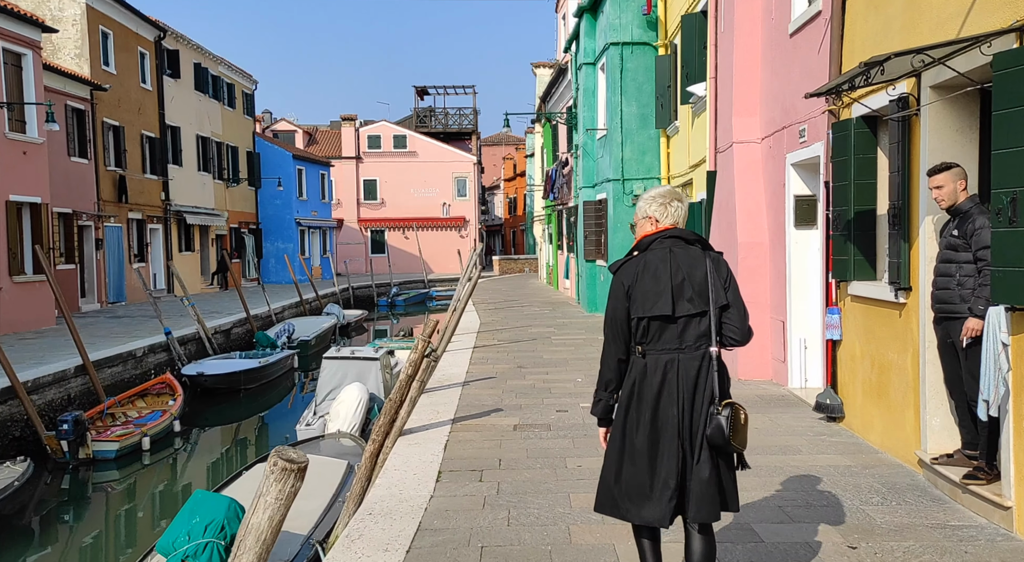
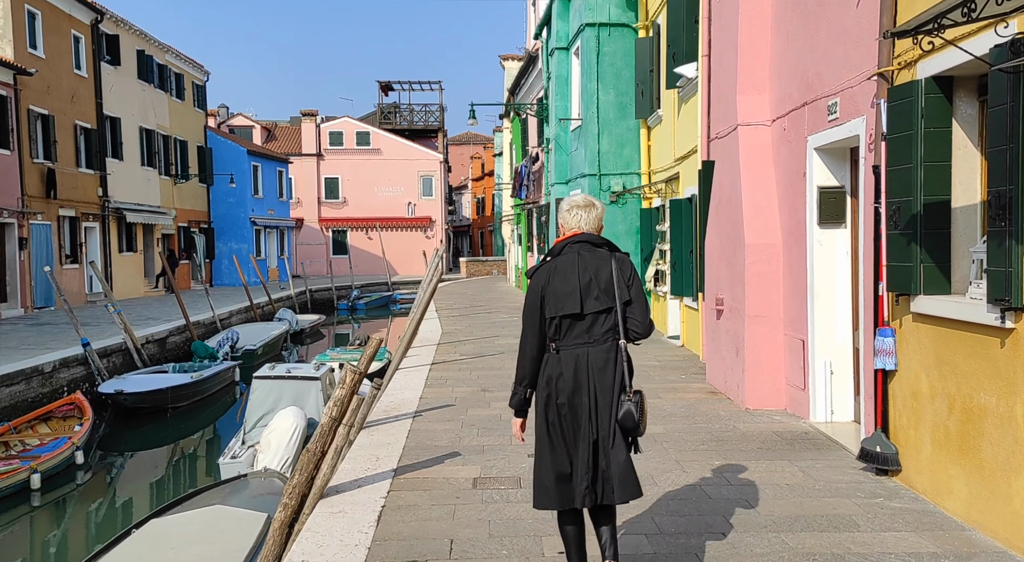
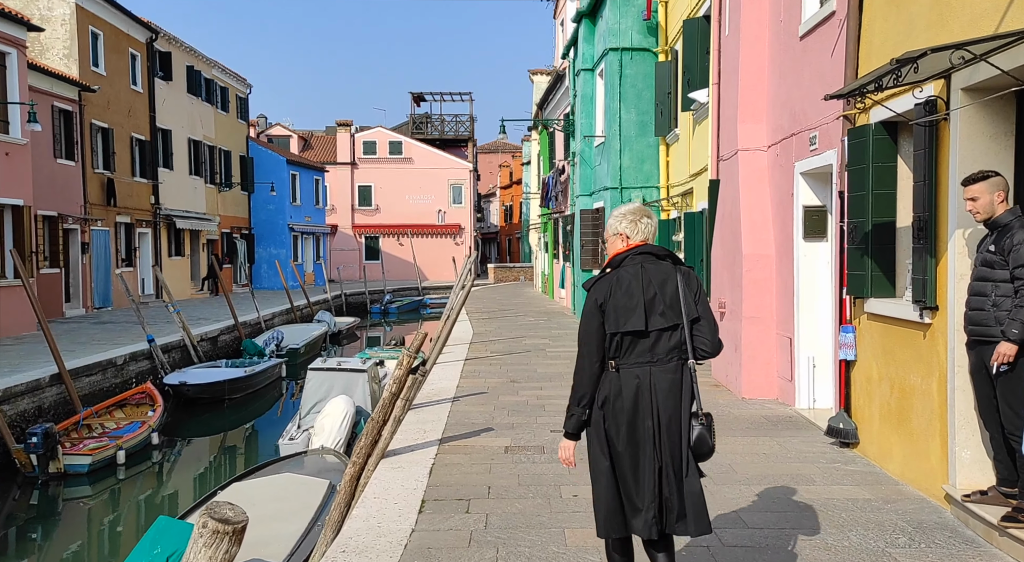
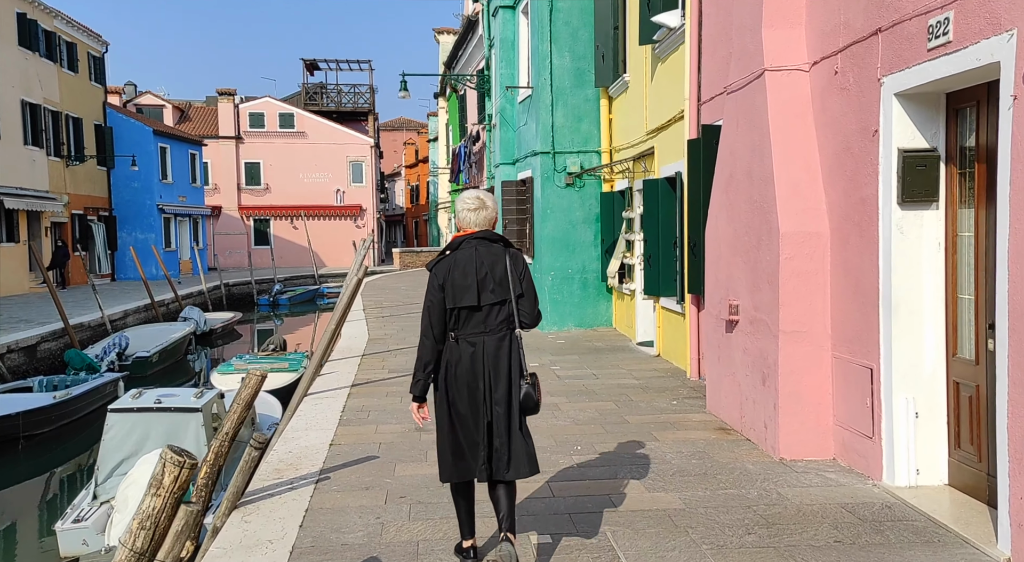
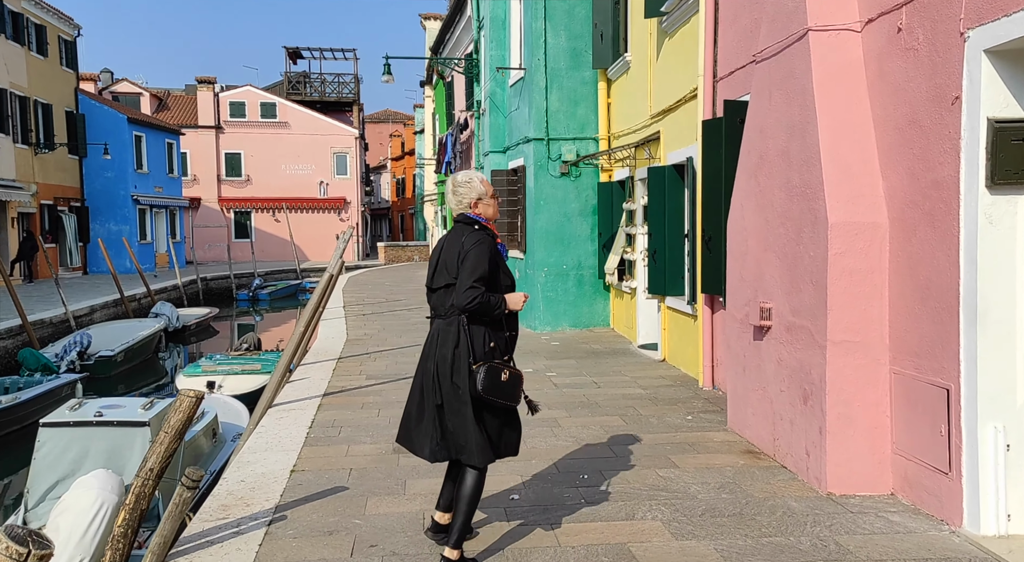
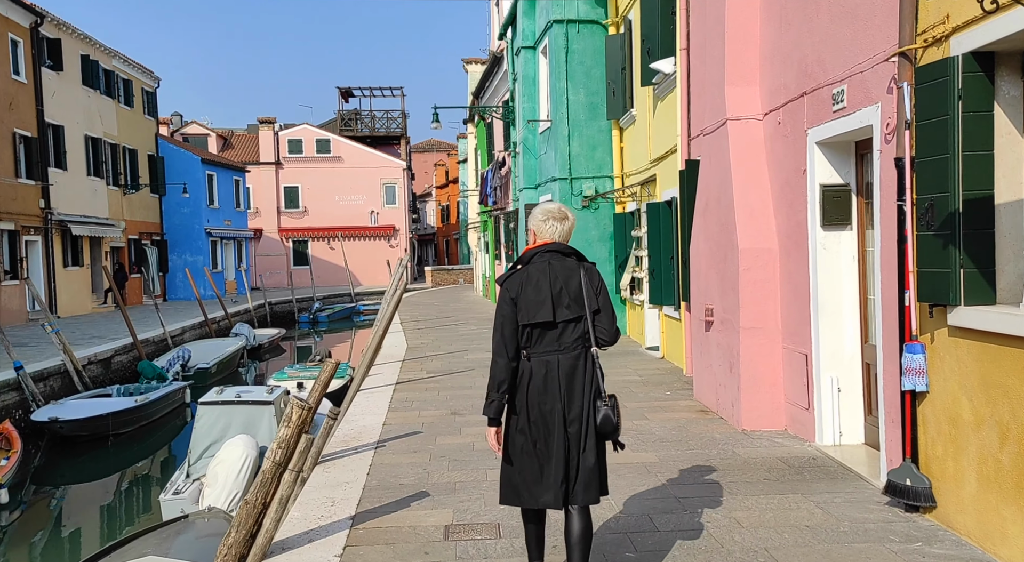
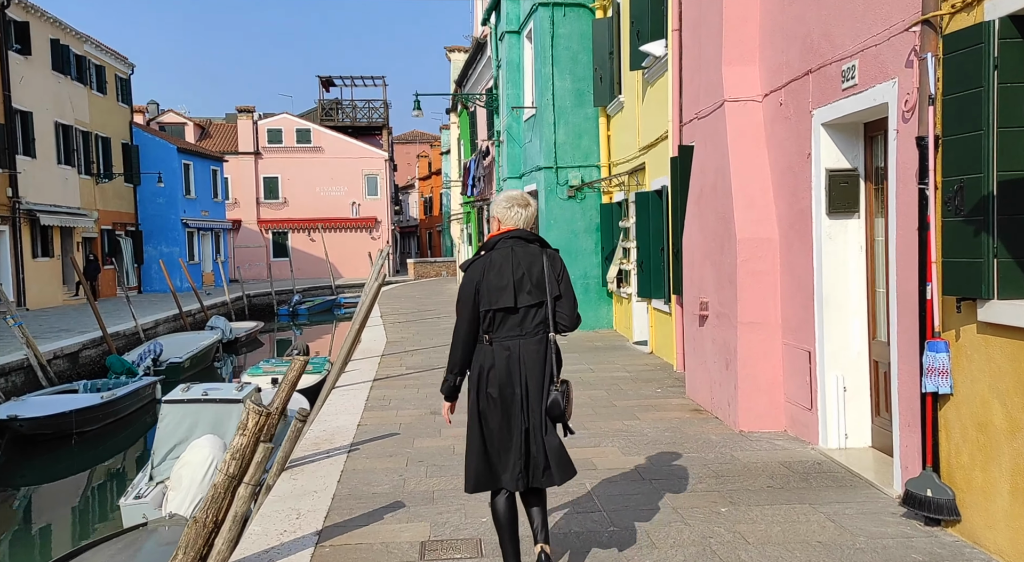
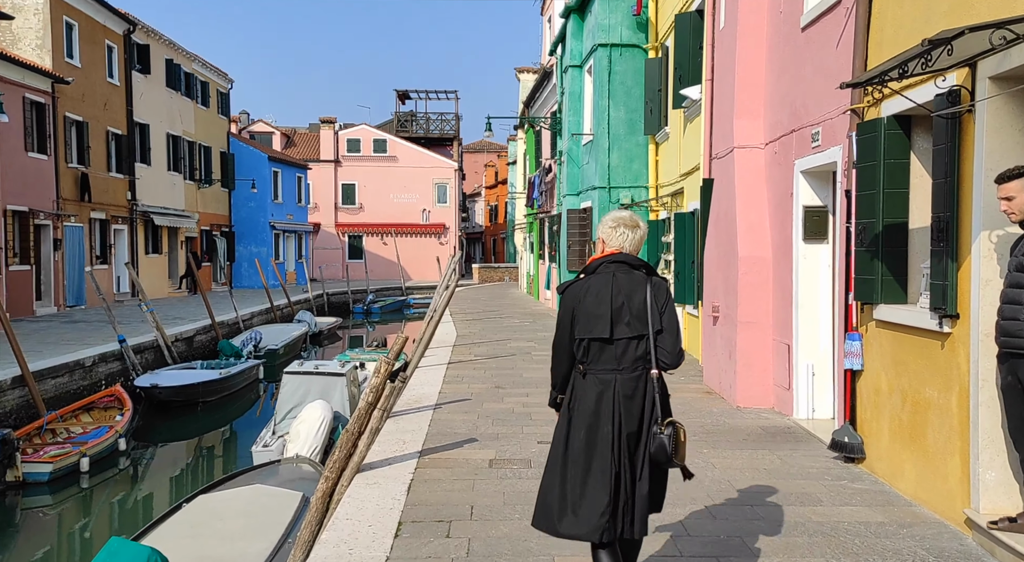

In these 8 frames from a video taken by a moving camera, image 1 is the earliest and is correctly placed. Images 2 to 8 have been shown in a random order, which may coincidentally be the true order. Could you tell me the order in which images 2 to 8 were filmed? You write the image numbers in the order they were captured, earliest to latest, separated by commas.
3, 8, 2, 6, 7, 4, 5
